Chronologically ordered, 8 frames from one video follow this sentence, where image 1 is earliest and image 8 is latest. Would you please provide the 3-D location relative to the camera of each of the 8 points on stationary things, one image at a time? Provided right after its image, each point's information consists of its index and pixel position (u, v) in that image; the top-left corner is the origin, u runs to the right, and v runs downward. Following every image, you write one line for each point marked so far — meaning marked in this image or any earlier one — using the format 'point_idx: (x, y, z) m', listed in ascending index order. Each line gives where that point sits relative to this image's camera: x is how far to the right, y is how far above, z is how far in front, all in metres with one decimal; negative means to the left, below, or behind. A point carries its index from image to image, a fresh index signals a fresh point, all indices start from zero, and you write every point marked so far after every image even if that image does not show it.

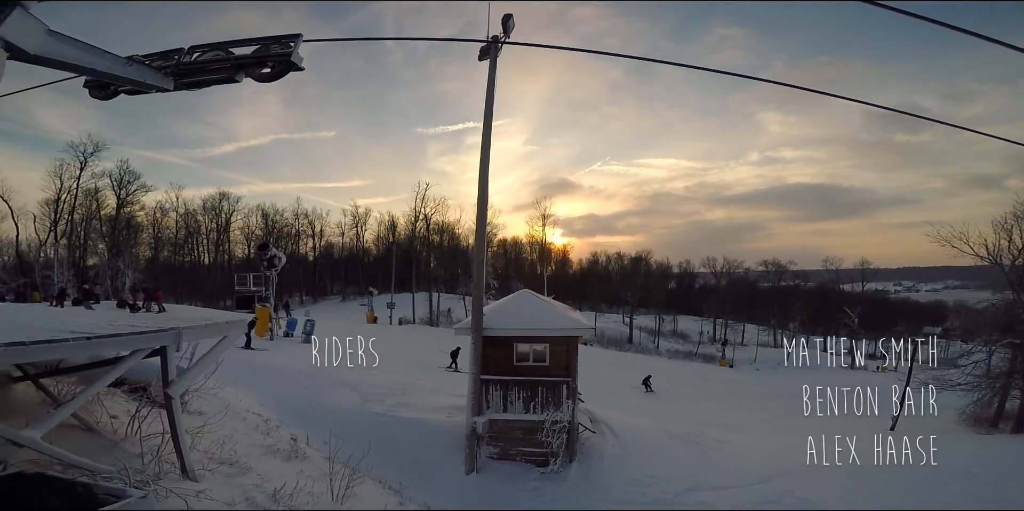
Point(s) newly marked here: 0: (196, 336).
0: (-2.7, -0.8, +4.3) m
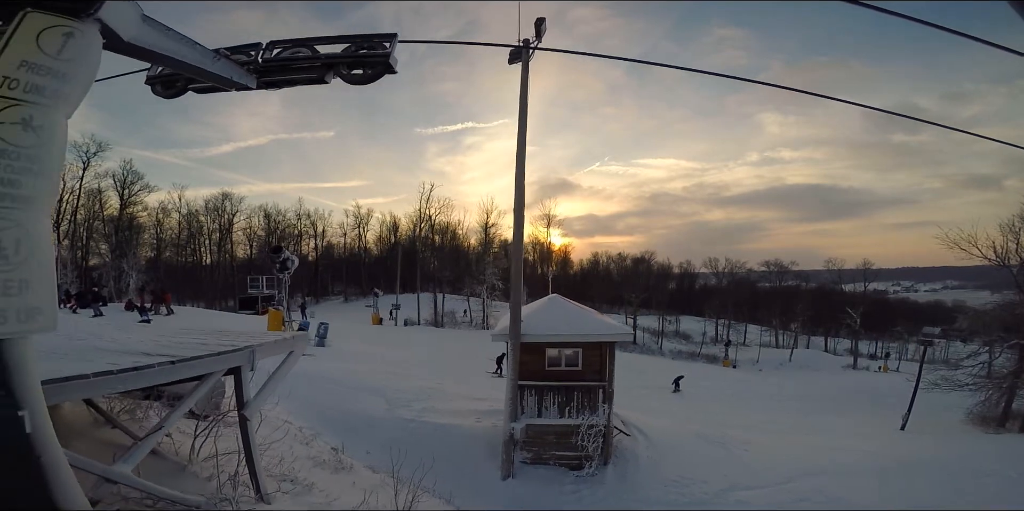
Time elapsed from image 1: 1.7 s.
0: (-2.0, -0.8, +4.1) m
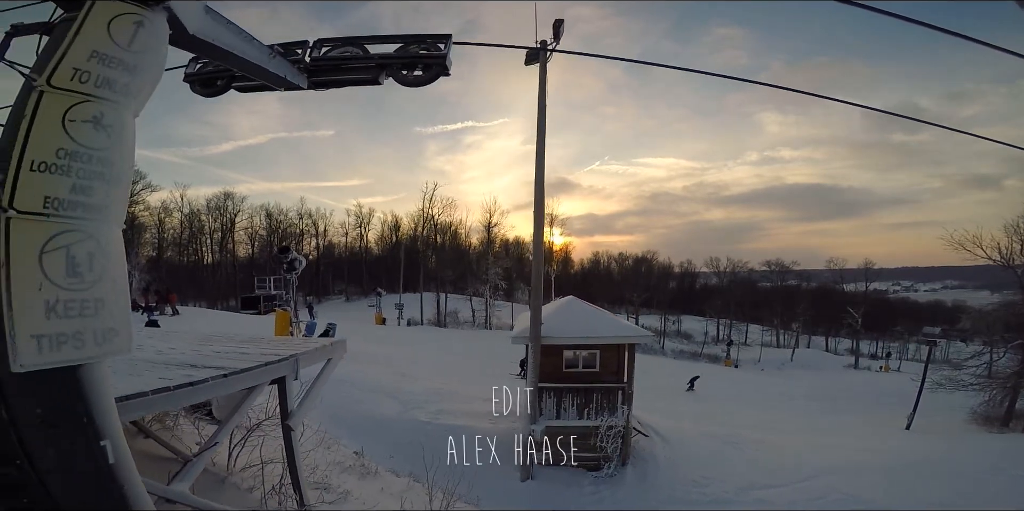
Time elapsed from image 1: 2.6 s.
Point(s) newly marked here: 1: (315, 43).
0: (-1.6, -0.9, +4.0) m
1: (-1.3, +1.4, +3.3) m
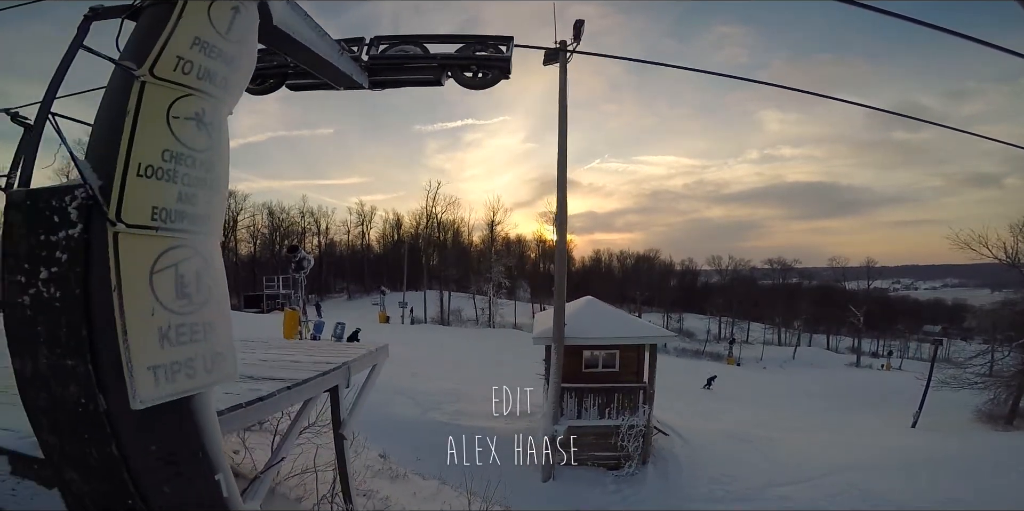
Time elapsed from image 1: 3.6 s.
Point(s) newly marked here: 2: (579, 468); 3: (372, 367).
0: (-1.2, -0.9, +4.0) m
1: (-0.9, +1.4, +3.2) m
2: (+1.4, -4.3, +10.0) m
3: (-1.2, -0.9, +4.2) m
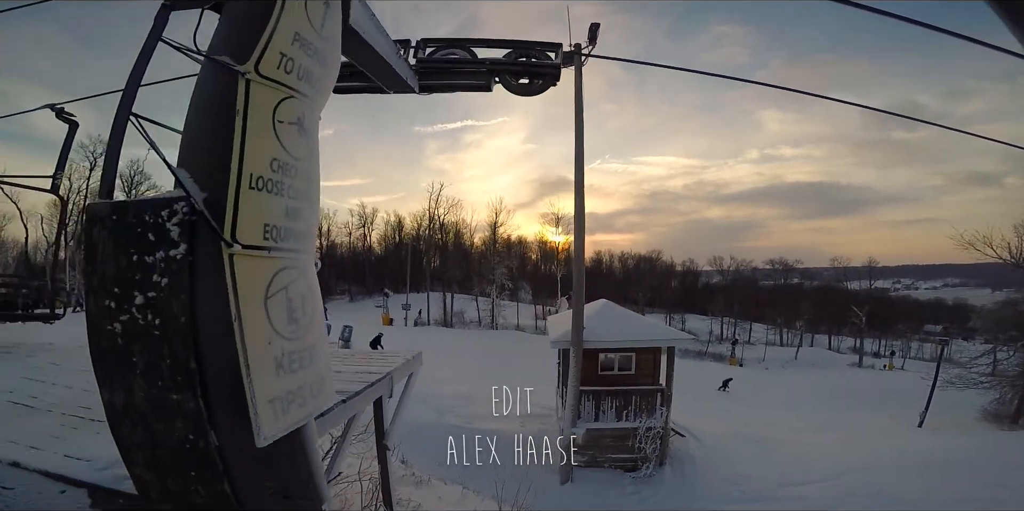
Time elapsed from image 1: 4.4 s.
0: (-0.9, -1.0, +3.9) m
1: (-0.6, +1.4, +3.2) m
2: (+1.7, -4.3, +9.9) m
3: (-0.9, -1.0, +4.2) m
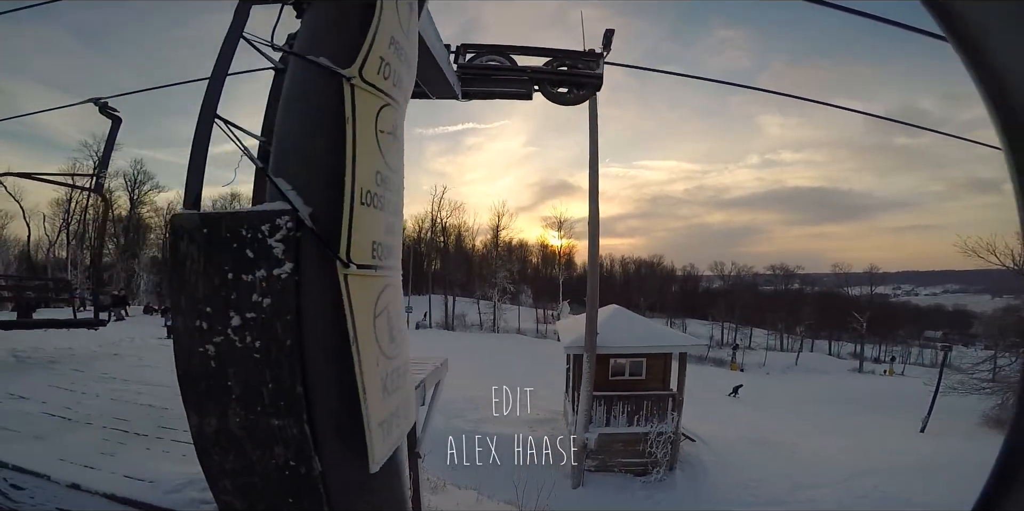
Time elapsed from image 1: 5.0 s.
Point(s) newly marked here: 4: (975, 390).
0: (-0.7, -1.0, +3.9) m
1: (-0.3, +1.3, +3.2) m
2: (+1.9, -4.4, +9.9) m
3: (-0.6, -1.0, +4.2) m
4: (+17.1, -5.0, +17.9) m
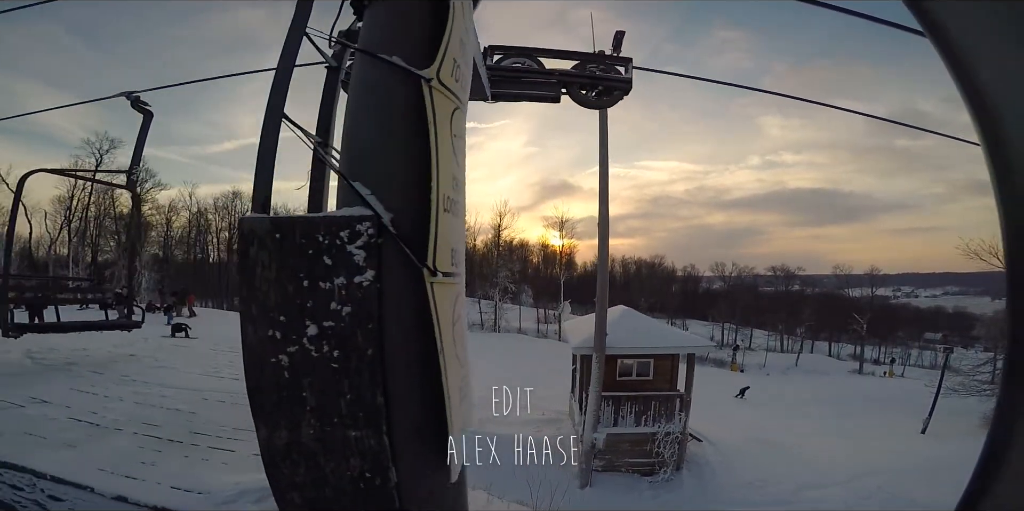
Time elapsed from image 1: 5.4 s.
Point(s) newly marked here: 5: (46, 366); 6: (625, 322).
0: (-0.5, -1.0, +3.9) m
1: (-0.2, +1.3, +3.2) m
2: (+2.1, -4.4, +9.9) m
3: (-0.5, -1.0, +4.2) m
4: (+17.2, -5.0, +17.9) m
5: (-5.0, -1.2, +5.3) m
6: (+2.4, -1.4, +10.6) m
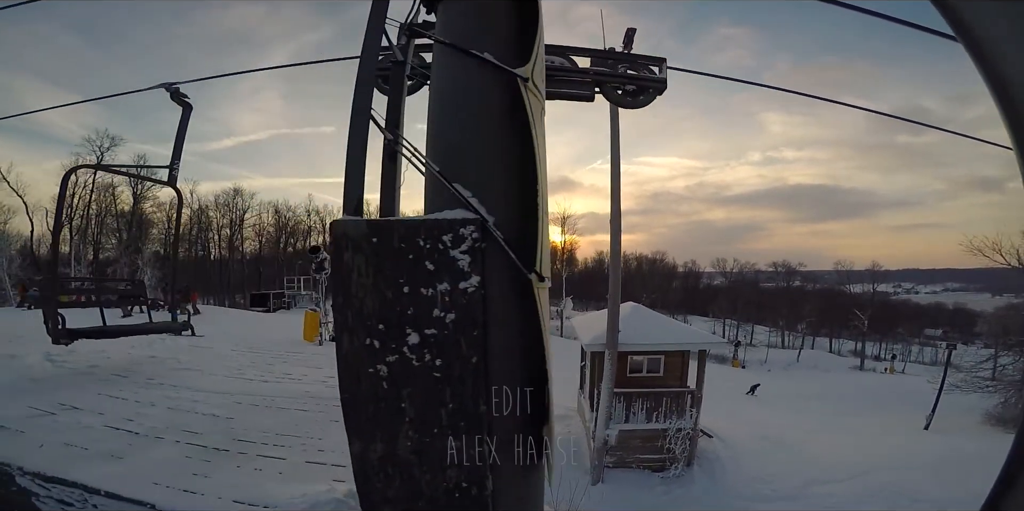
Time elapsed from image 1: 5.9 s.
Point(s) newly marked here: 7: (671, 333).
0: (-0.3, -1.0, +3.9) m
1: (+0.1, +1.3, +3.2) m
2: (+2.3, -4.4, +9.9) m
3: (-0.2, -1.0, +4.2) m
4: (+17.4, -4.9, +18.0) m
5: (-4.7, -1.2, +5.3) m
6: (+2.6, -1.4, +10.6) m
7: (+3.2, -1.6, +10.1) m
